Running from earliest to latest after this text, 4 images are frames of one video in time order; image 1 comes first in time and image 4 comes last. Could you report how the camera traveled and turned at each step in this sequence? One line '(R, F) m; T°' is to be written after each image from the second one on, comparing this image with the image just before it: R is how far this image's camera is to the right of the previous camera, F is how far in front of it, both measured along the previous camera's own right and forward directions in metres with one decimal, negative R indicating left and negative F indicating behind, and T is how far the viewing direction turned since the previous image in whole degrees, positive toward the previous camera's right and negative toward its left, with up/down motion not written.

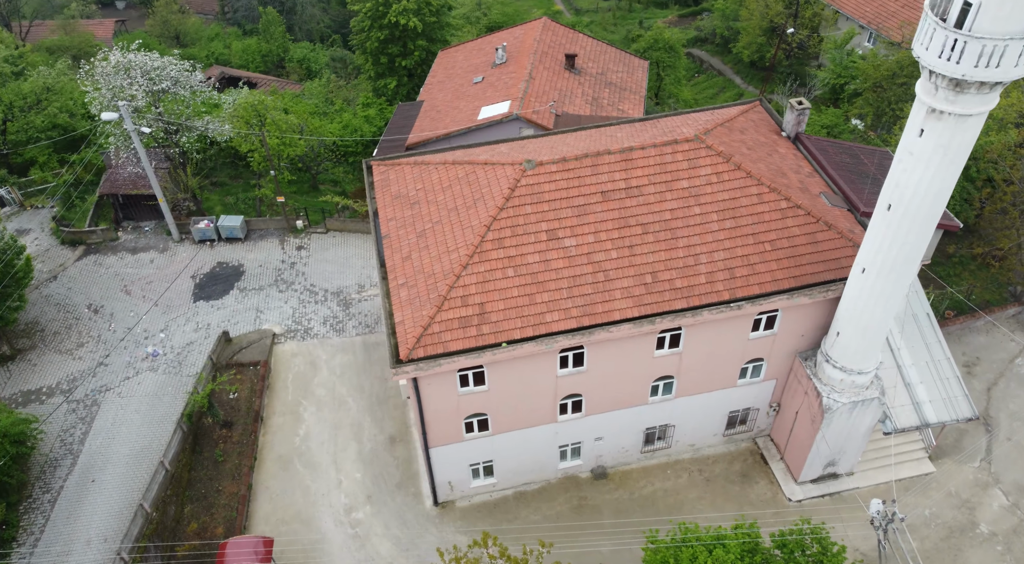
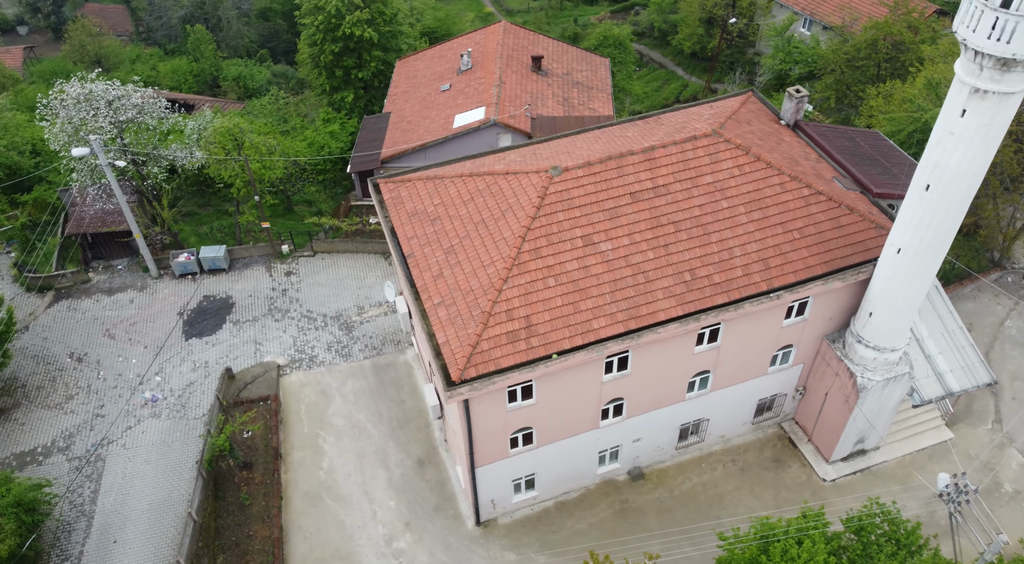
(-2.6, +0.5) m; +5°
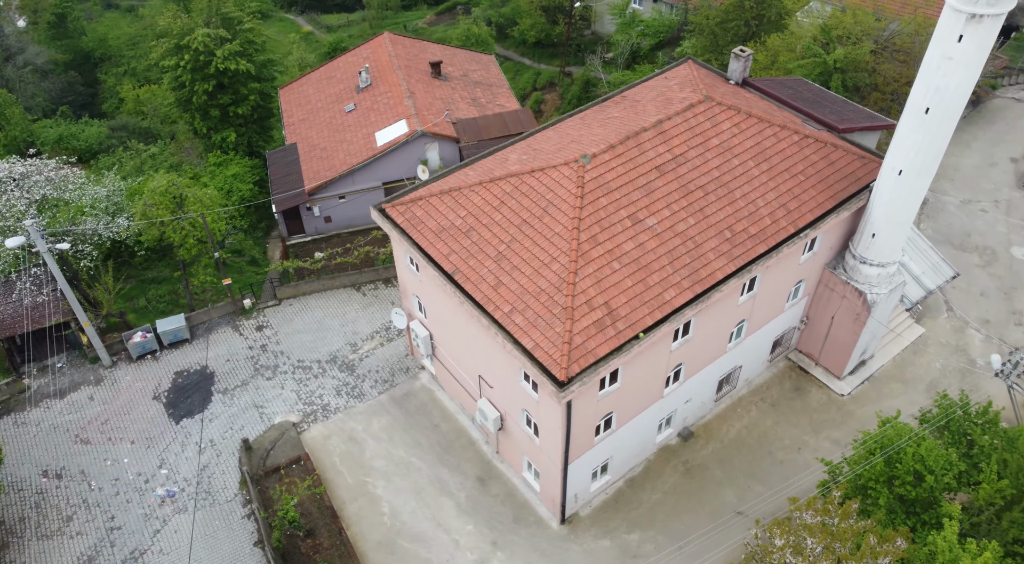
(-5.7, +0.7) m; +12°
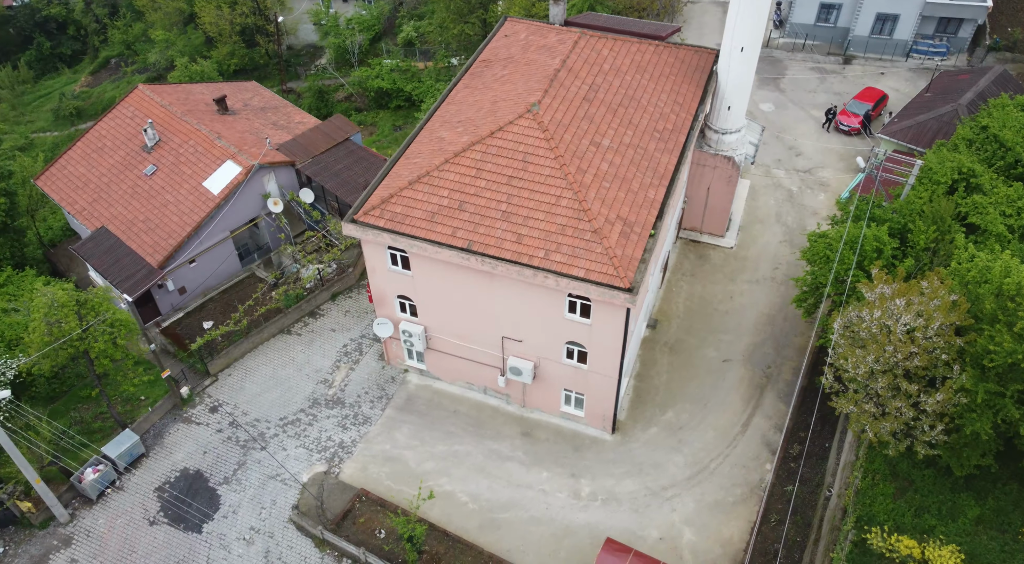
(-8.5, +0.1) m; +21°
